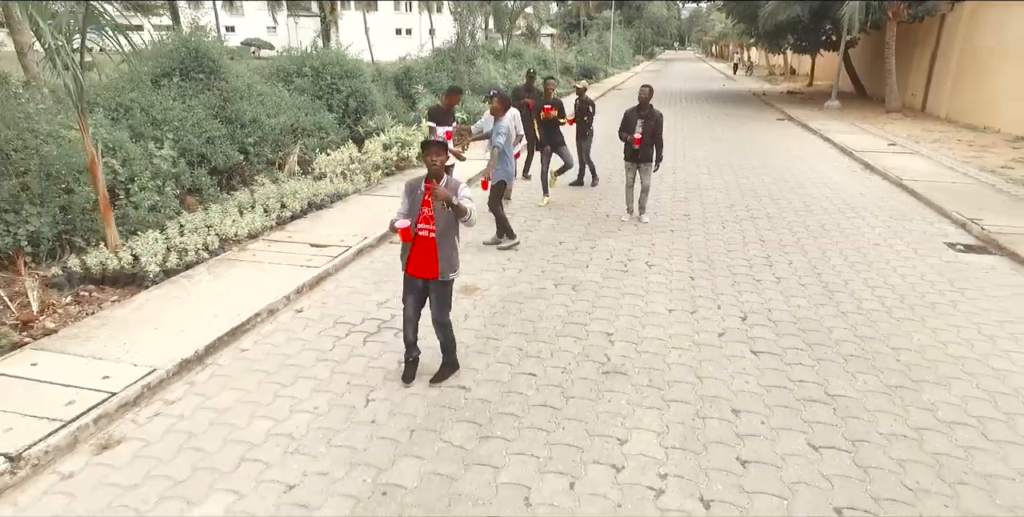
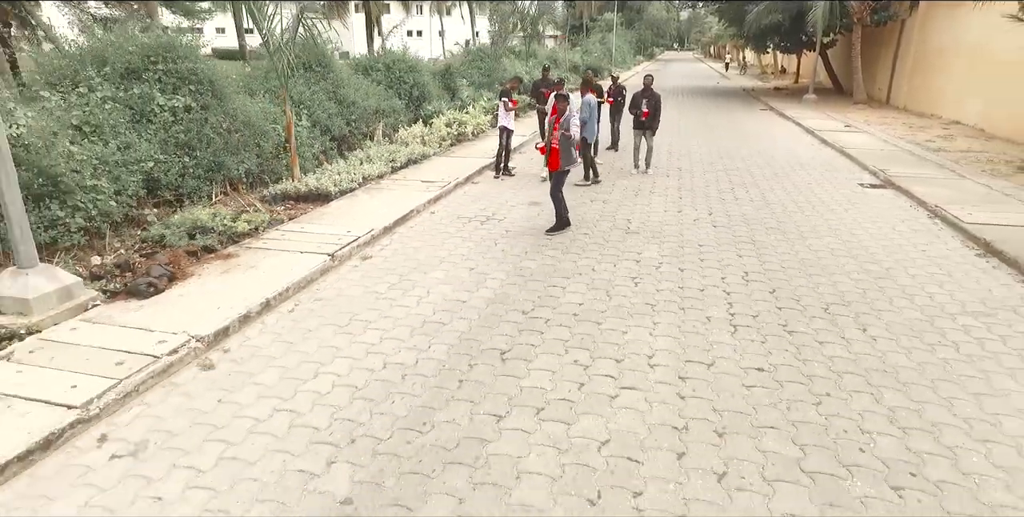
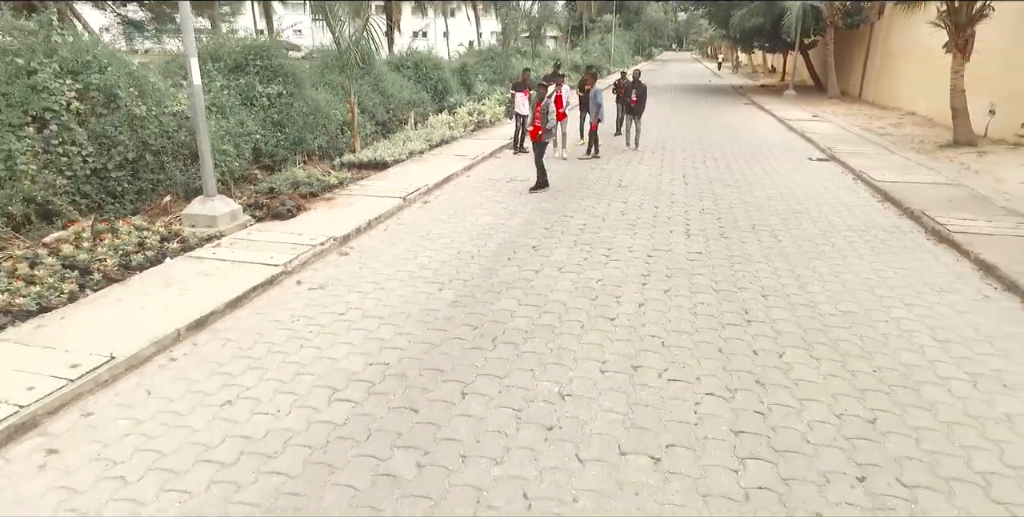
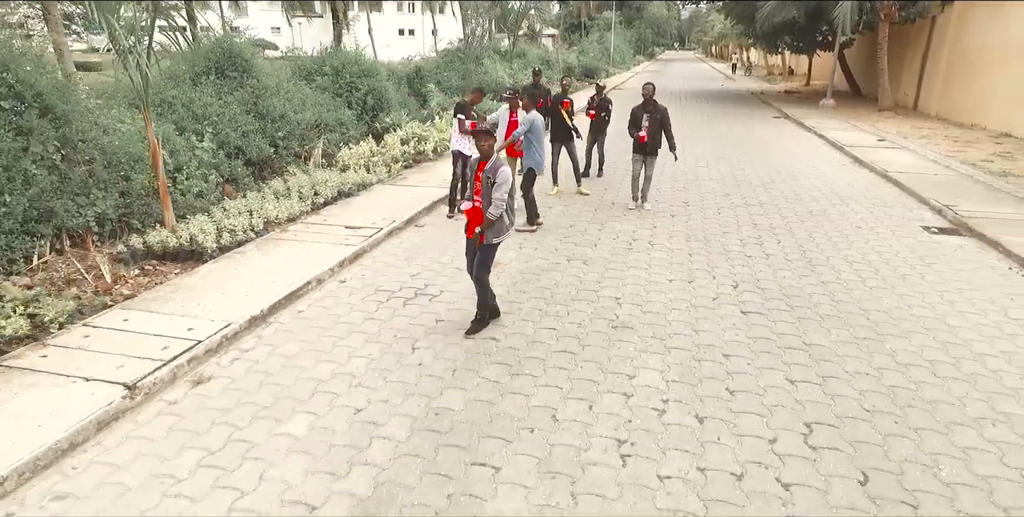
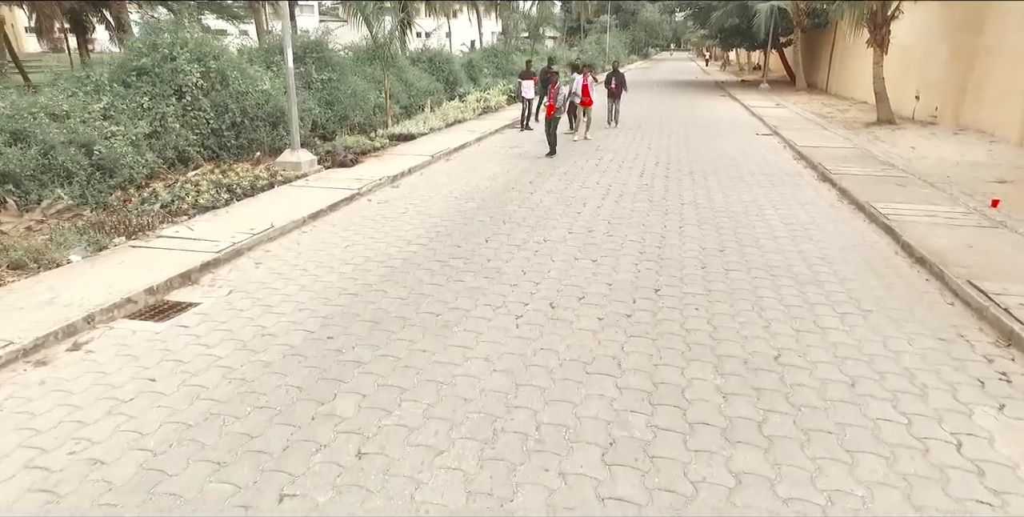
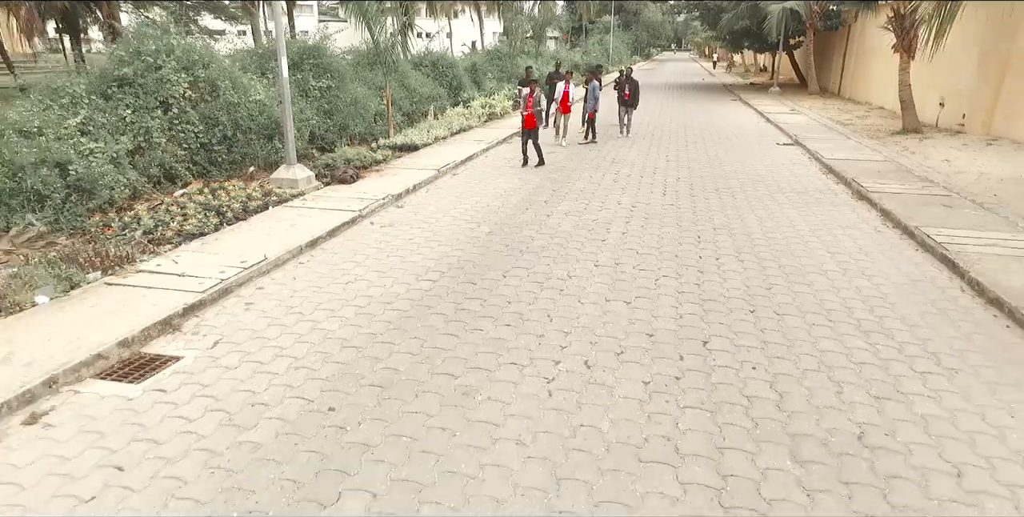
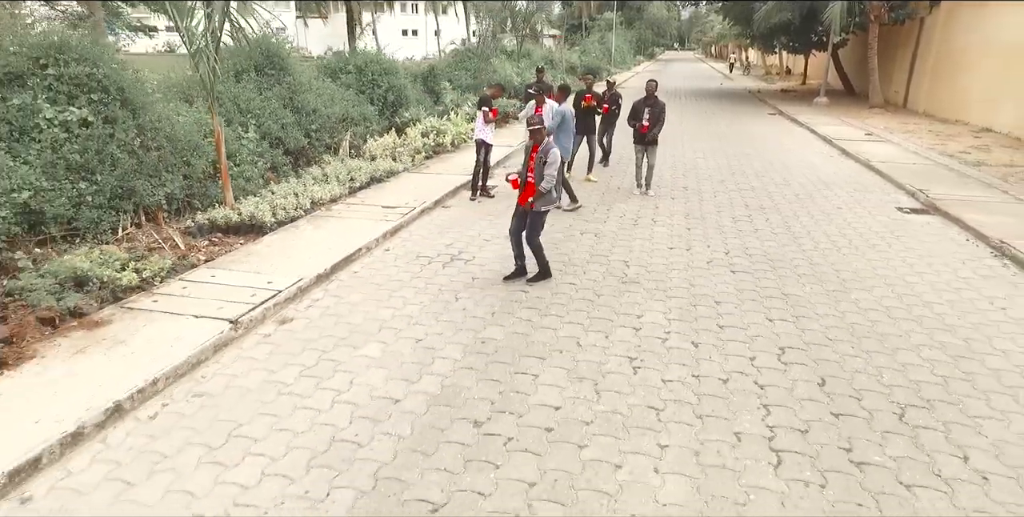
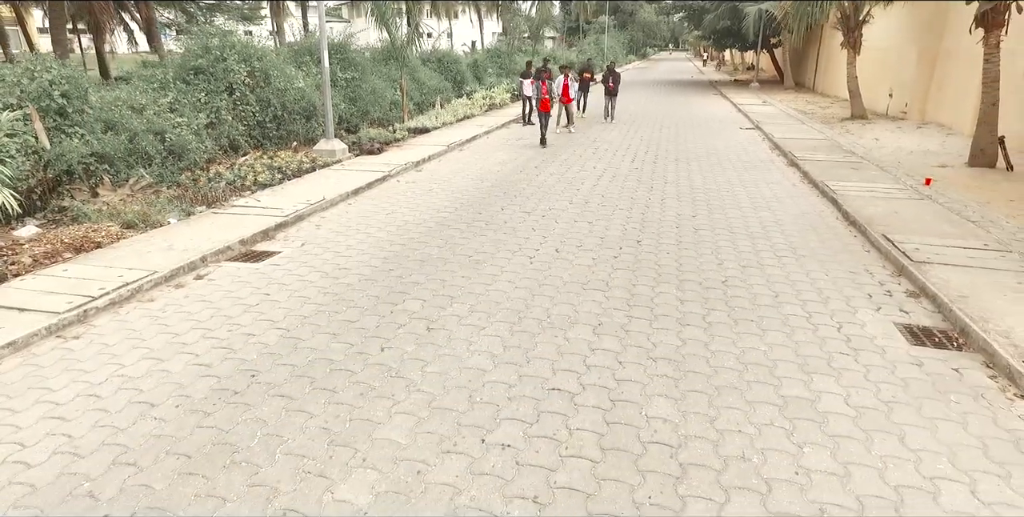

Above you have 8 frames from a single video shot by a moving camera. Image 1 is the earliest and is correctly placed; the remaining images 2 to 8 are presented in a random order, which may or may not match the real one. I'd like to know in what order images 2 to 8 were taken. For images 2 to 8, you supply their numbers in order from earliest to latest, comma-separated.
4, 7, 2, 3, 6, 8, 5
